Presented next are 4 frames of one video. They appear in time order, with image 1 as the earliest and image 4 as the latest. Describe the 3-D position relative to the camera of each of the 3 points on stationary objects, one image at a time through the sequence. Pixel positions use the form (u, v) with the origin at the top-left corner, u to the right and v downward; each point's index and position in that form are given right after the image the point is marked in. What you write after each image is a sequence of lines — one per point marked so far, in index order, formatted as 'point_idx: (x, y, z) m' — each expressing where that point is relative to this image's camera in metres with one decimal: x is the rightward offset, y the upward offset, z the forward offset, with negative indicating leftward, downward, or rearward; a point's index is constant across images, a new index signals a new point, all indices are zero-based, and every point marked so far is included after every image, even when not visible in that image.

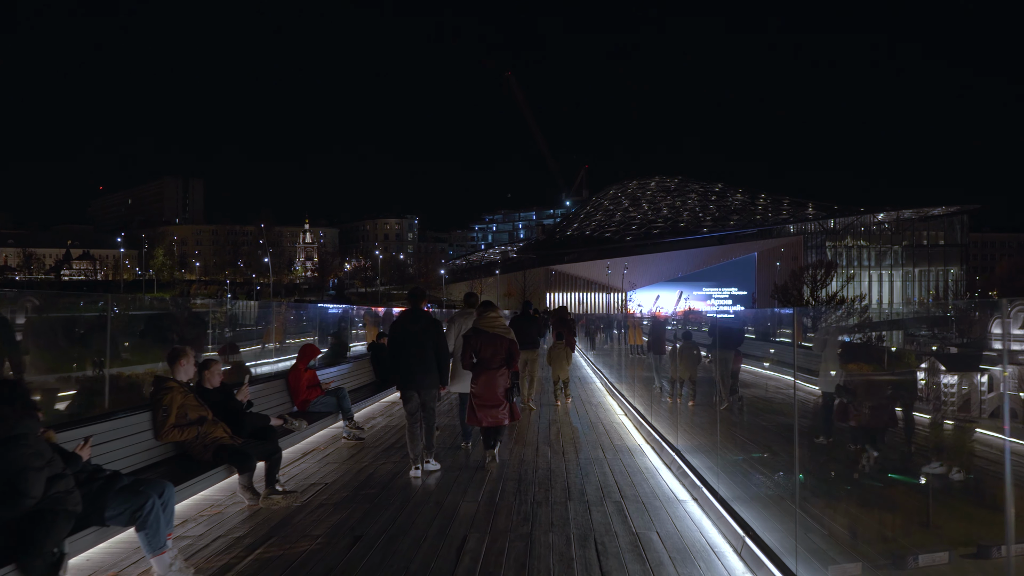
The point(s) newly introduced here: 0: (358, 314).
0: (-3.5, -0.6, +18.0) m
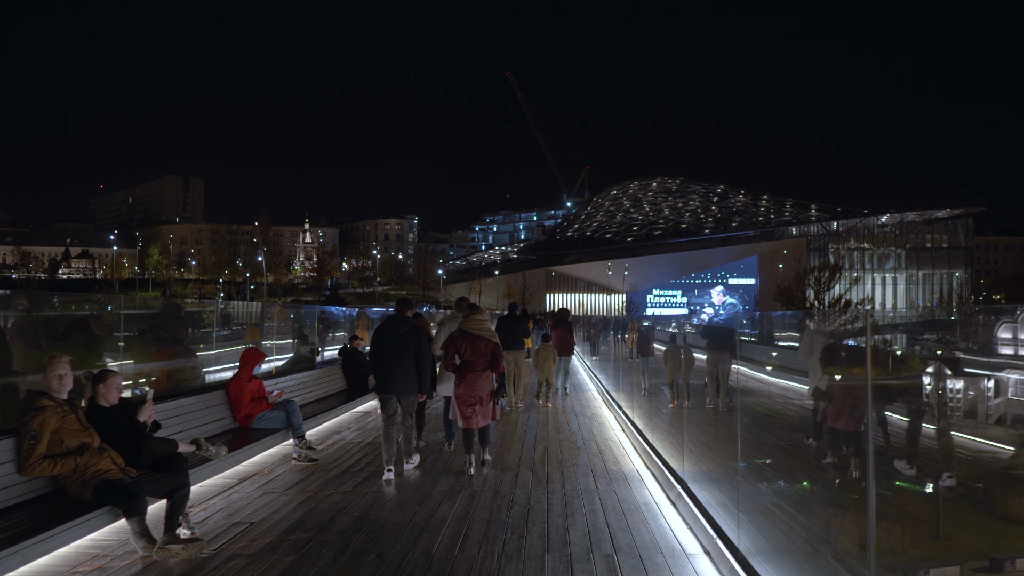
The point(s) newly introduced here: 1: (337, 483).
0: (-3.7, -0.6, +16.8) m
1: (-1.5, -1.7, +6.8) m
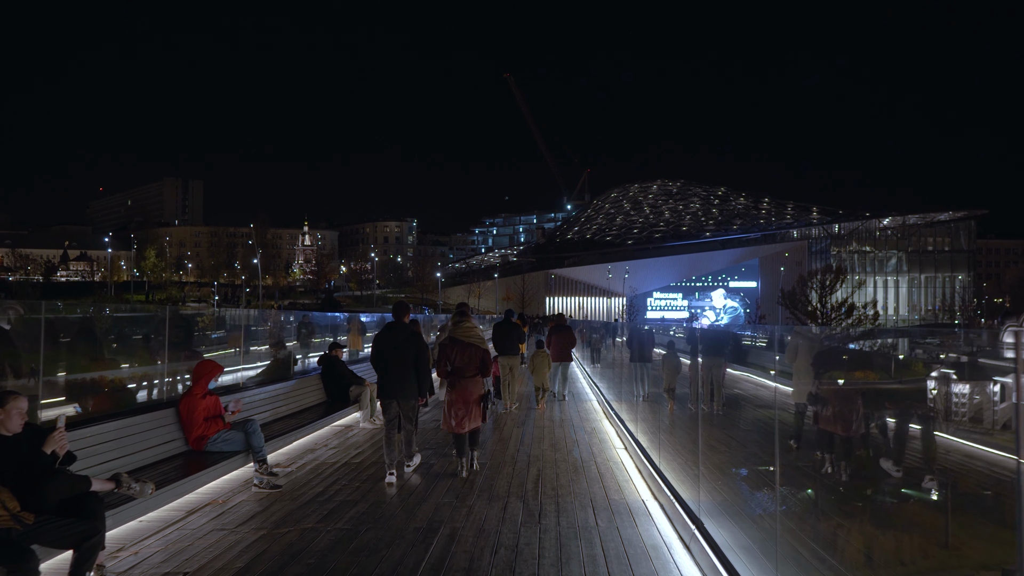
0: (-3.8, -0.6, +16.0) m
1: (-1.6, -1.7, +5.9) m
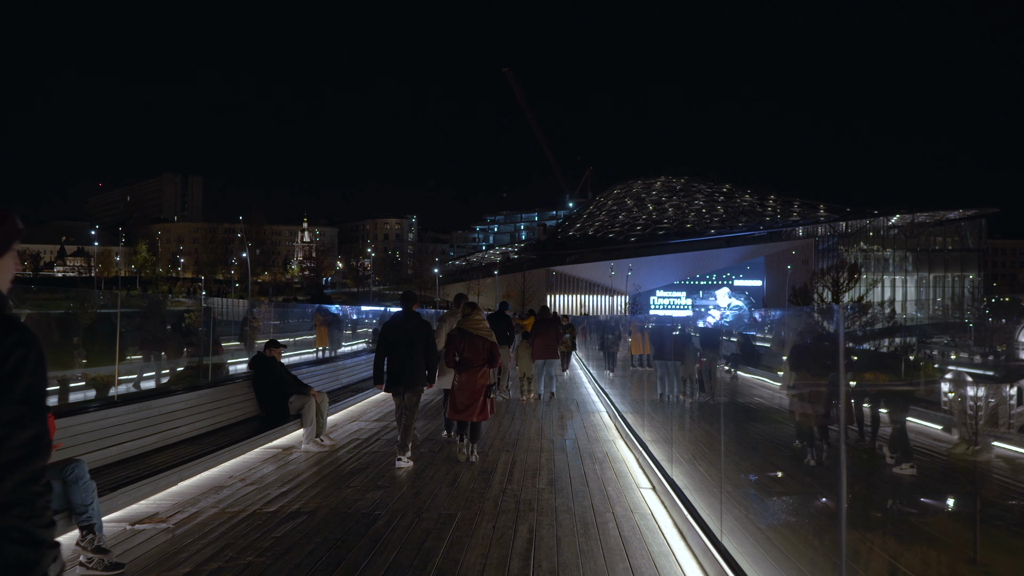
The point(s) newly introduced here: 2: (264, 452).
0: (-3.9, -0.4, +13.6) m
1: (-1.7, -1.5, +3.5) m
2: (-2.5, -1.6, +8.0) m
